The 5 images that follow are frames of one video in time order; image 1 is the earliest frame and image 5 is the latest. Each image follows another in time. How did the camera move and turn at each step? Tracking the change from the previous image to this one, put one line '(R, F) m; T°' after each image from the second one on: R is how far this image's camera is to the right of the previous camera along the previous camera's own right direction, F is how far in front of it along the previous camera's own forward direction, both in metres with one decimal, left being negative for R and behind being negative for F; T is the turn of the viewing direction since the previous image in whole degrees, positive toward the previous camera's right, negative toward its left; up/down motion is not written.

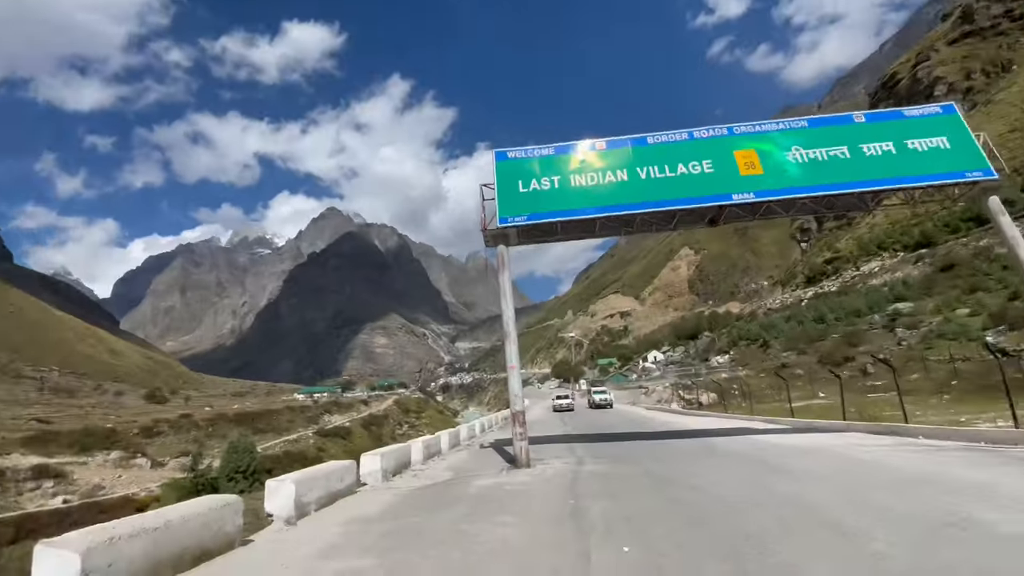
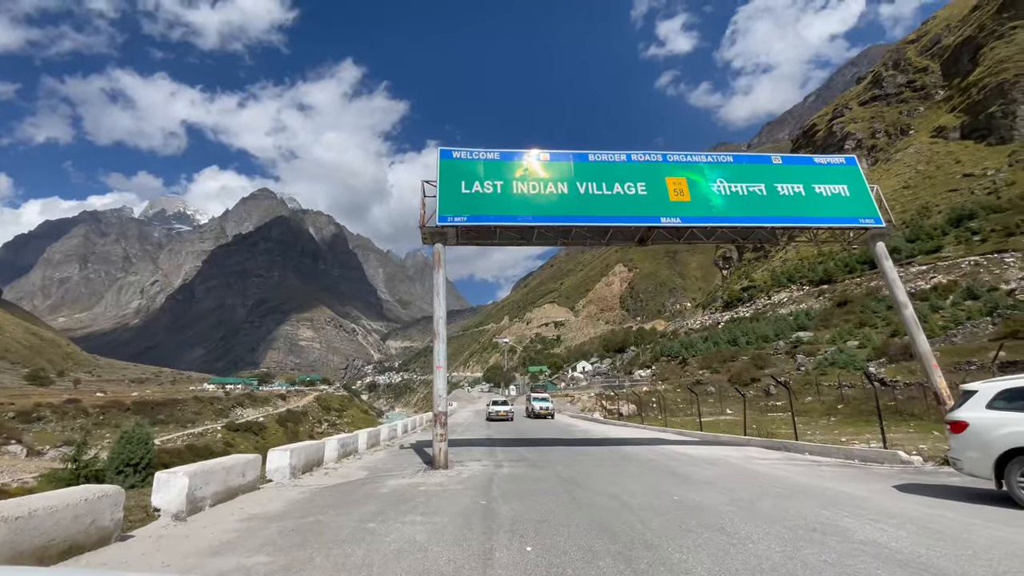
(+0.1, -0.1) m; +7°
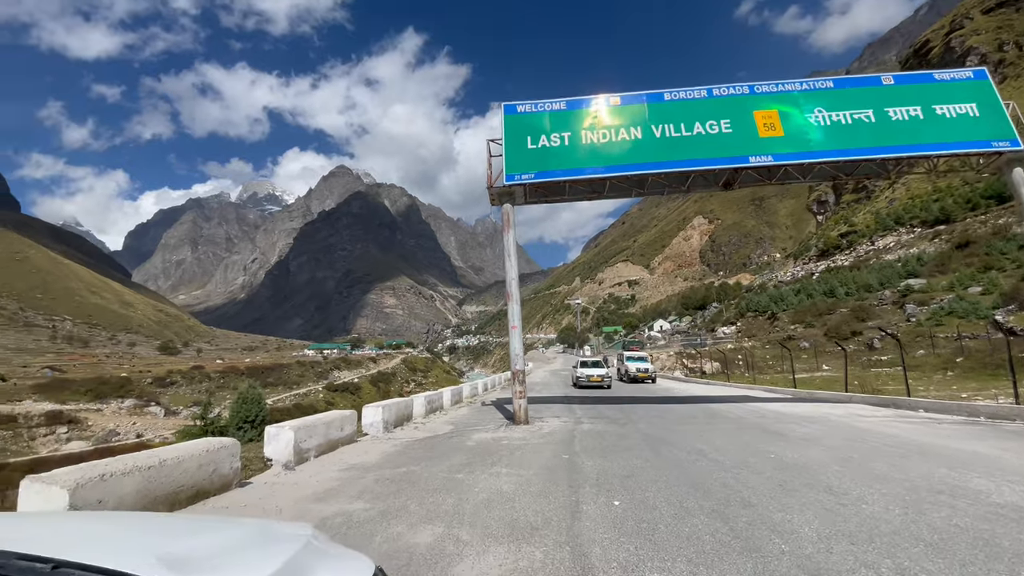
(-0.1, +0.2) m; -9°
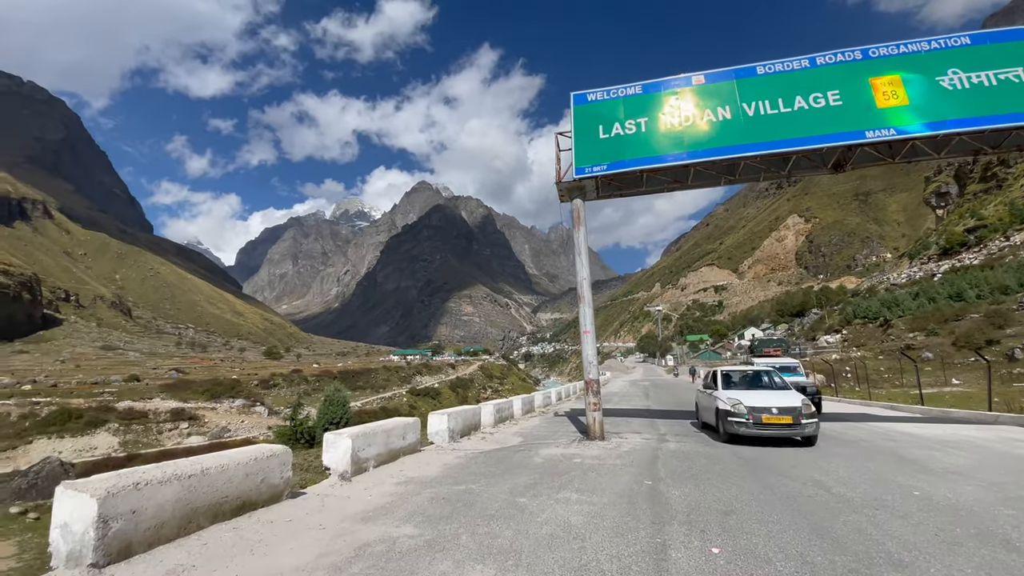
(+0.1, +0.8) m; -9°
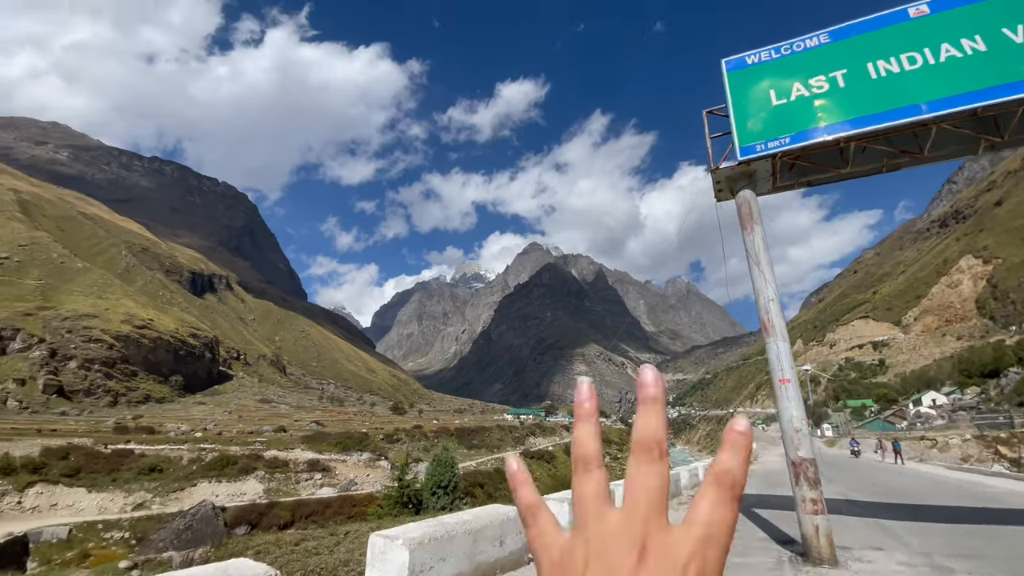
(-0.4, +2.8) m; -14°
